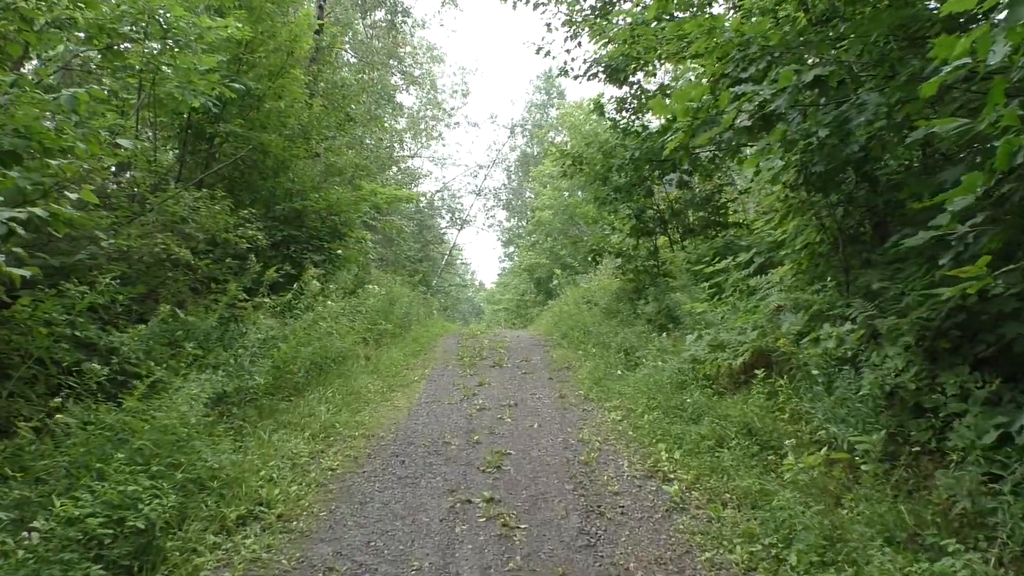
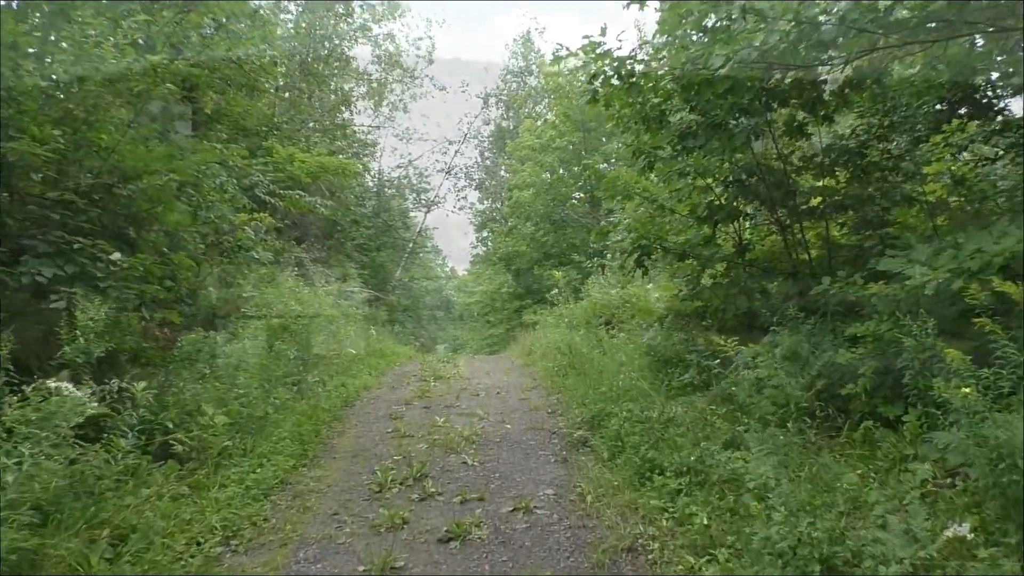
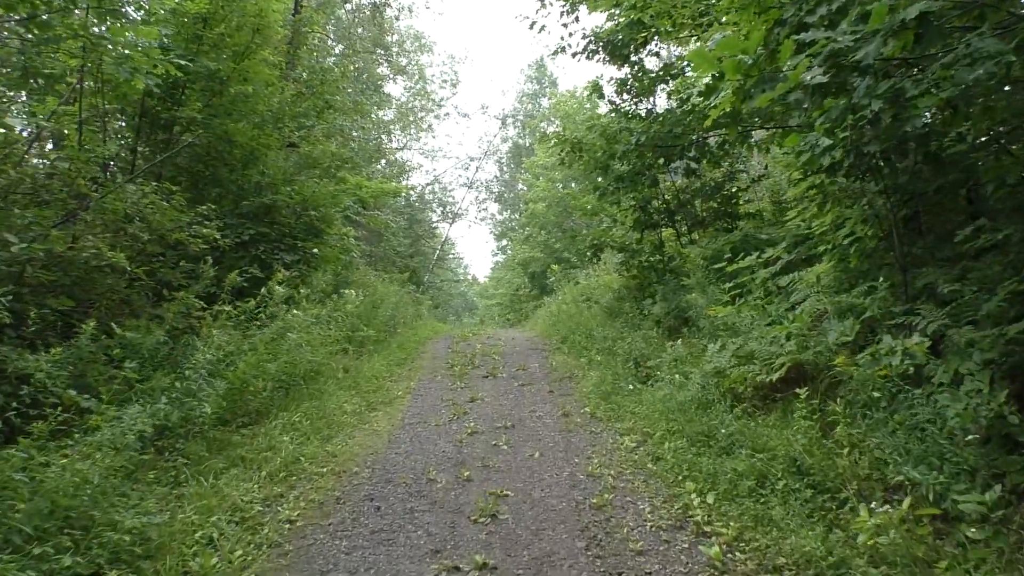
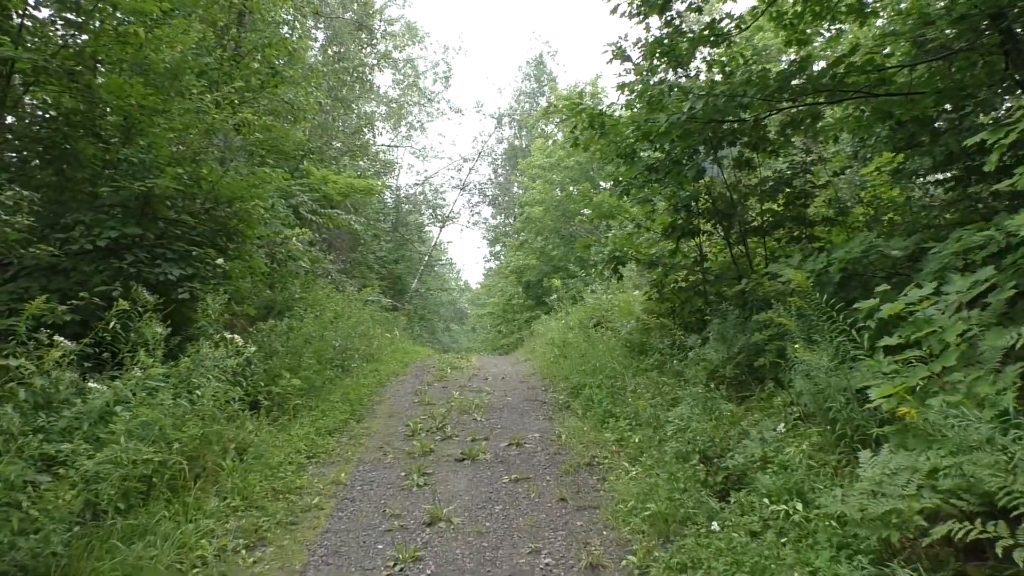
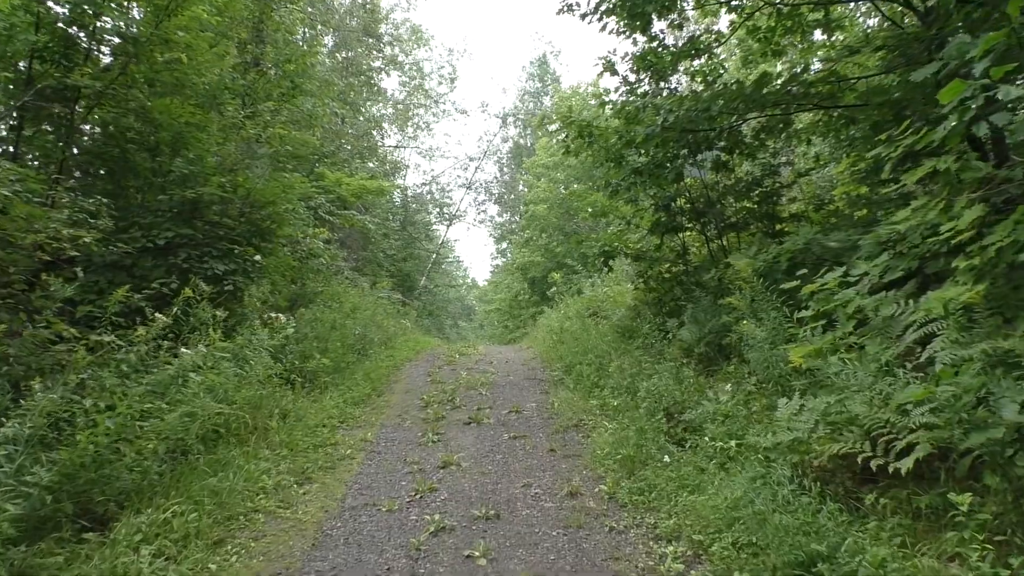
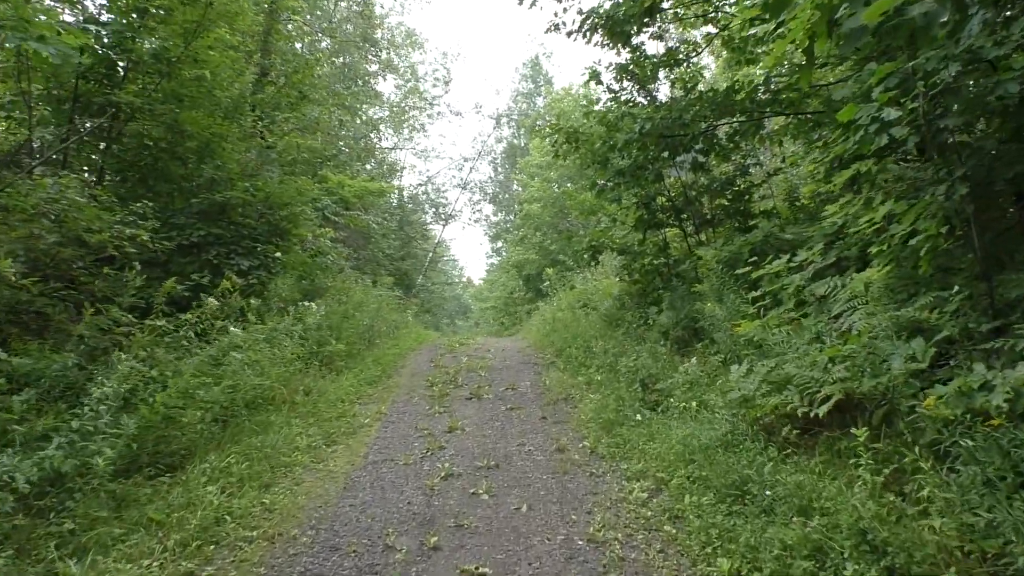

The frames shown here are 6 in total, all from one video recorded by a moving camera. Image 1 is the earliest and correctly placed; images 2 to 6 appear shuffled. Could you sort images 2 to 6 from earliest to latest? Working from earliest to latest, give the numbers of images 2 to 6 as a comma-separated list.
3, 6, 5, 4, 2
